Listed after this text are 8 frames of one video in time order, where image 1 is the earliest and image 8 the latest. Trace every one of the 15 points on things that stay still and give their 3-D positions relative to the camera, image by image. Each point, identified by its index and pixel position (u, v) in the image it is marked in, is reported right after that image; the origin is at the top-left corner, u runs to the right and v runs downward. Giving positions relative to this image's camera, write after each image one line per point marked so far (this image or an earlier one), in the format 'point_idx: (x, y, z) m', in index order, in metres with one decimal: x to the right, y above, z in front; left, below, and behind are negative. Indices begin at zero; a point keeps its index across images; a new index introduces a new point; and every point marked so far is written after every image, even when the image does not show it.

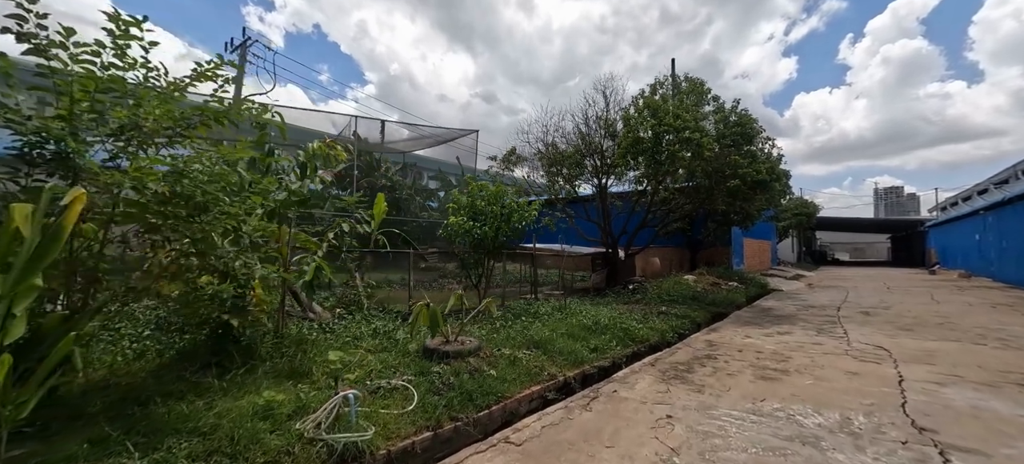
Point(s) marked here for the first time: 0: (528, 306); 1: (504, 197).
0: (+0.2, -1.2, +6.2) m
1: (-0.1, +0.5, +5.8) m
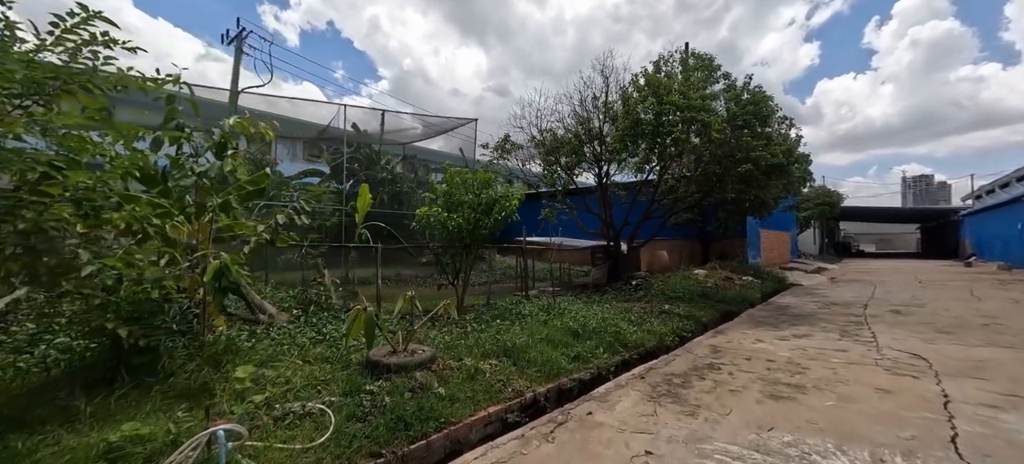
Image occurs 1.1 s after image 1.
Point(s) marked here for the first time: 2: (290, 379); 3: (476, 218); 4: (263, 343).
0: (0.0, -1.1, +5.7) m
1: (-0.4, +0.6, +5.3) m
2: (-1.5, -1.0, +2.7) m
3: (-0.5, +0.1, +5.2) m
4: (-2.2, -1.0, +3.5) m
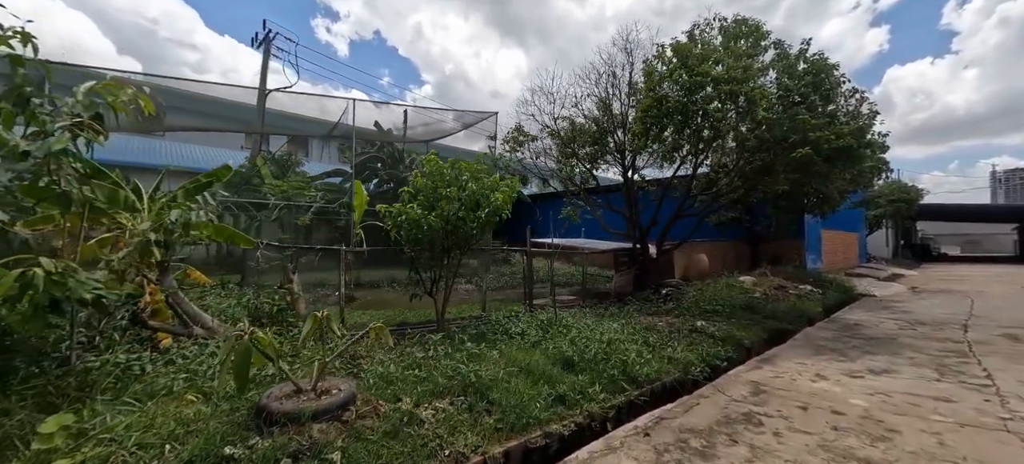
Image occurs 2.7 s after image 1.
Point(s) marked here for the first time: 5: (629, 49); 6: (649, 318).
0: (-0.1, -1.1, +4.8) m
1: (-0.5, +0.6, +4.4) m
2: (-1.9, -1.0, +2.0) m
3: (-0.7, +0.1, +4.4) m
4: (-2.5, -1.0, +2.8) m
5: (+2.1, +3.2, +7.0) m
6: (+2.0, -1.3, +5.8) m
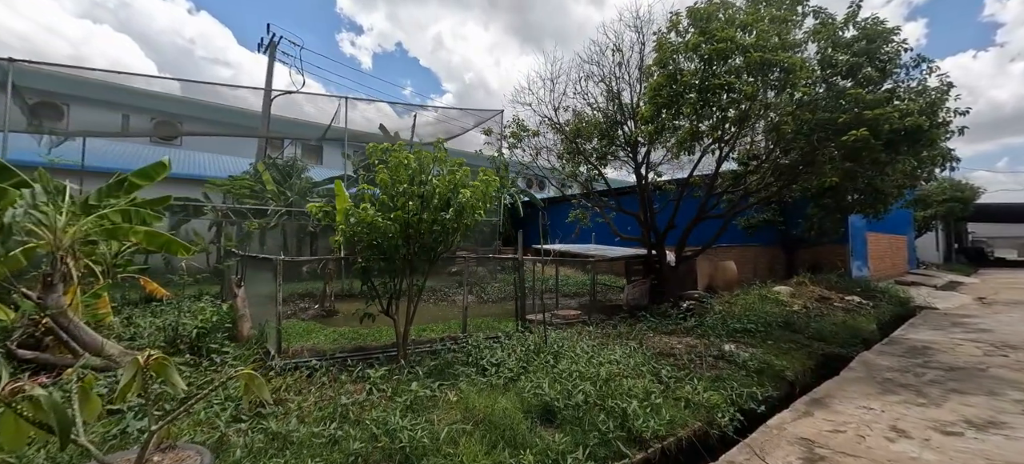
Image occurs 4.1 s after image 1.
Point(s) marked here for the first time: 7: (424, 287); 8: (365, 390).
0: (-0.3, -1.1, +3.9) m
1: (-0.7, +0.6, +3.6) m
2: (-2.3, -1.0, +1.2) m
3: (-0.9, +0.1, +3.5) m
4: (-2.8, -1.0, +2.1) m
5: (+1.9, +3.1, +6.1) m
6: (+1.8, -1.3, +4.8) m
7: (-0.9, -0.6, +3.9) m
8: (-1.0, -1.1, +2.7) m
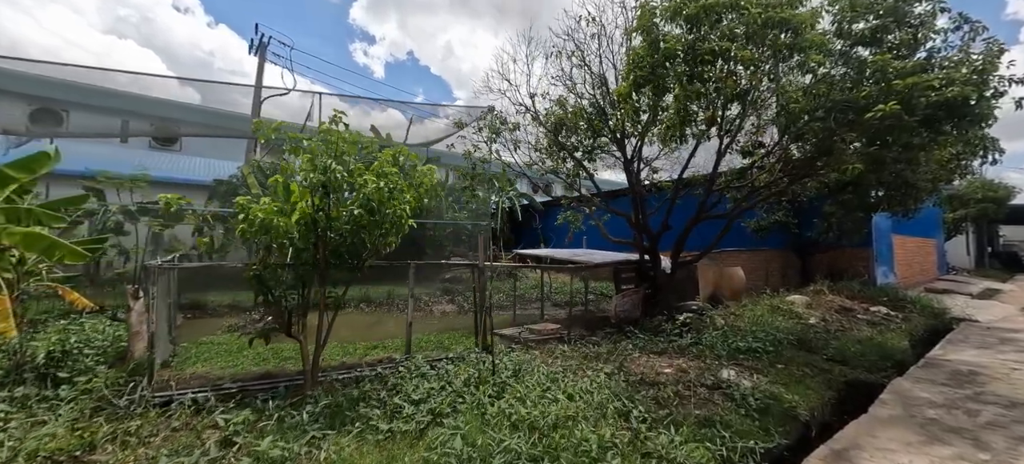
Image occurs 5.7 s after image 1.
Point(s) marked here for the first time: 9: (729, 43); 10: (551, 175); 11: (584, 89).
0: (-0.8, -1.1, +3.2) m
1: (-1.2, +0.6, +2.9) m
2: (-2.8, -1.0, +0.6) m
3: (-1.4, +0.1, +2.8) m
4: (-3.3, -1.0, +1.4) m
5: (+1.5, +3.1, +5.3) m
6: (+1.4, -1.4, +4.0) m
7: (-1.4, -0.6, +3.2) m
8: (-1.5, -1.1, +2.0) m
9: (+2.1, +1.7, +3.7) m
10: (+0.7, +1.0, +6.9) m
11: (+1.1, +2.1, +6.0) m
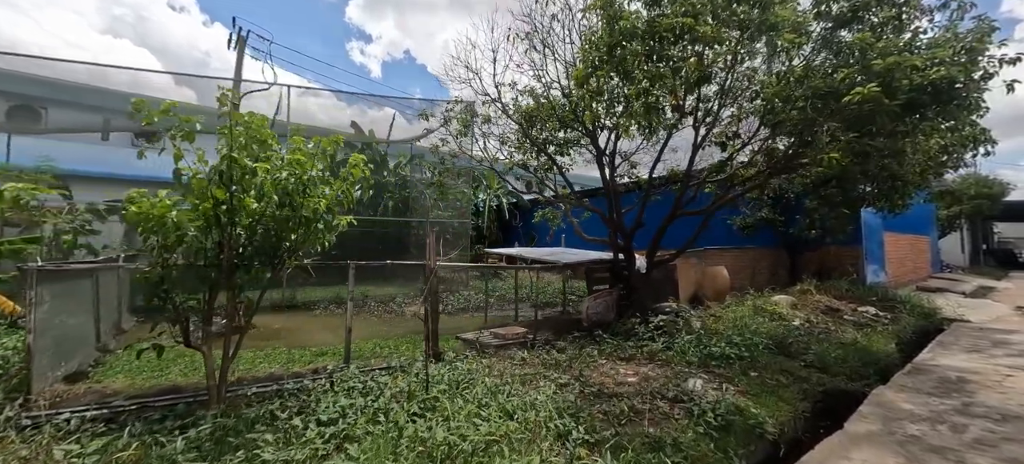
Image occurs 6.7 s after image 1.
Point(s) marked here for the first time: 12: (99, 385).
0: (-1.2, -1.1, +2.8) m
1: (-1.7, +0.6, +2.5) m
2: (-3.3, -1.0, +0.2) m
3: (-1.9, +0.1, +2.5) m
4: (-3.8, -1.0, +1.1) m
5: (+1.0, +3.1, +5.0) m
6: (+0.9, -1.3, +3.7) m
7: (-1.8, -0.5, +2.9) m
8: (-2.0, -1.1, +1.7) m
9: (+1.6, +1.8, +3.4) m
10: (+0.2, +1.0, +6.6) m
11: (+0.6, +2.2, +5.6) m
12: (-3.2, -1.2, +3.1) m
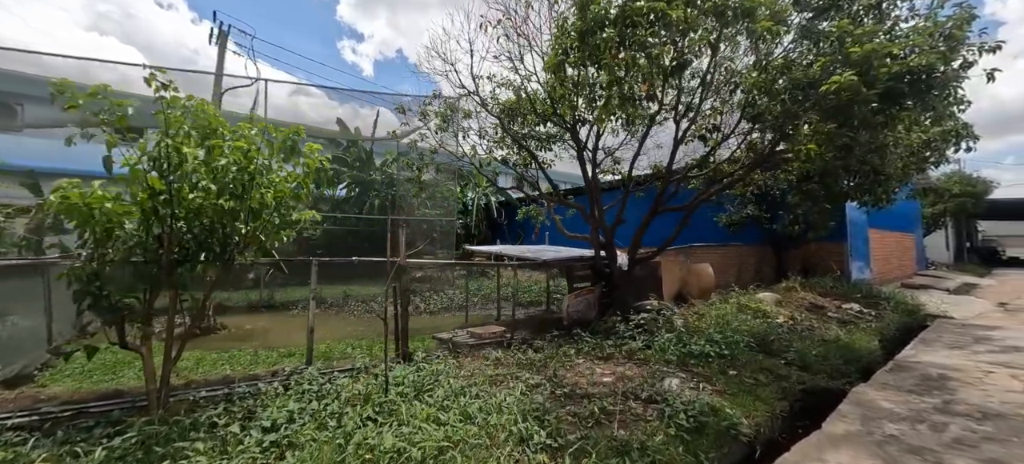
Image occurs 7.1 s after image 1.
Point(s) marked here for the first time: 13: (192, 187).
0: (-1.5, -1.1, +2.7) m
1: (-1.9, +0.6, +2.4) m
2: (-3.4, -1.0, 0.0) m
3: (-2.1, +0.1, +2.3) m
4: (-4.0, -1.0, +0.9) m
5: (+0.7, +3.2, +4.9) m
6: (+0.7, -1.3, +3.6) m
7: (-2.1, -0.5, +2.7) m
8: (-2.2, -1.0, +1.5) m
9: (+1.3, +1.8, +3.3) m
10: (-0.1, +1.1, +6.4) m
11: (+0.3, +2.2, +5.5) m
12: (-3.4, -1.1, +2.9) m
13: (-1.9, +0.3, +2.4) m
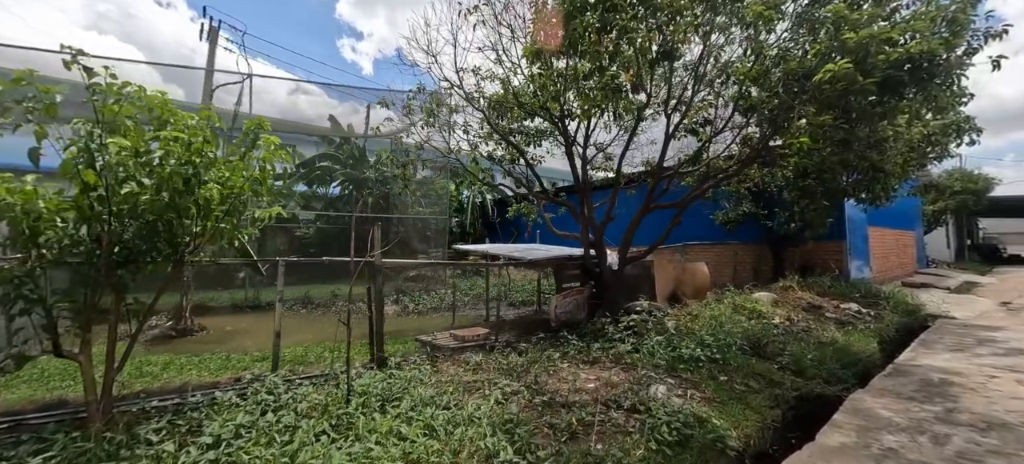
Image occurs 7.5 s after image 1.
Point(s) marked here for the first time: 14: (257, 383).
0: (-1.6, -1.1, +2.5) m
1: (-2.1, +0.6, +2.2) m
2: (-3.6, -1.0, -0.1) m
3: (-2.3, +0.2, +2.2) m
4: (-4.2, -1.0, +0.7) m
5: (+0.6, +3.2, +4.7) m
6: (+0.5, -1.3, +3.4) m
7: (-2.2, -0.5, +2.5) m
8: (-2.4, -1.0, +1.3) m
9: (+1.1, +1.8, +3.1) m
10: (-0.3, +1.1, +6.3) m
11: (+0.1, +2.2, +5.3) m
12: (-3.6, -1.1, +2.7) m
13: (-2.0, +0.3, +2.2) m
14: (-1.8, -1.1, +2.9) m
